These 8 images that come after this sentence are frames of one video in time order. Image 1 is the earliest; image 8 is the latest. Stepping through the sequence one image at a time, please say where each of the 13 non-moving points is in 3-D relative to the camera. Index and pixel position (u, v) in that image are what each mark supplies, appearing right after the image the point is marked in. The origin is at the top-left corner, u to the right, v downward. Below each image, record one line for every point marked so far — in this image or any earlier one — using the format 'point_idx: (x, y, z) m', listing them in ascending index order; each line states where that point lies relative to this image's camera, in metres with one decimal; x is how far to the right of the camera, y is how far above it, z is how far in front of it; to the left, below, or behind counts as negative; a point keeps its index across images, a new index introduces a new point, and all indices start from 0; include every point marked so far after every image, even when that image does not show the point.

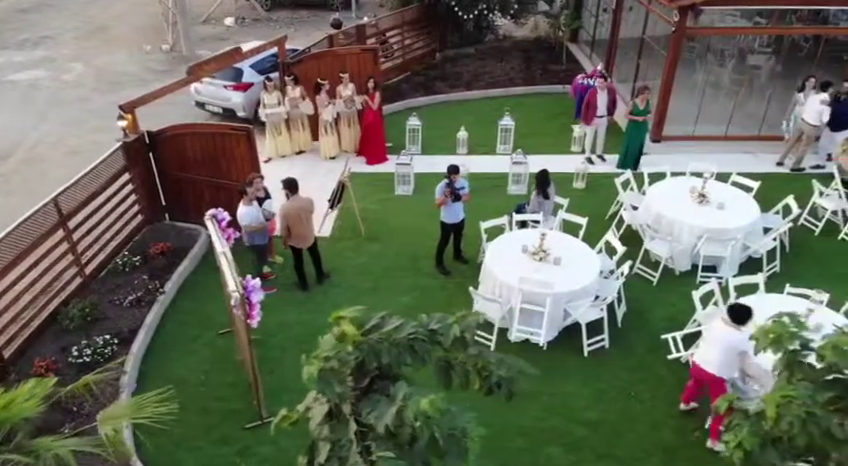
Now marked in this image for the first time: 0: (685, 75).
0: (+5.4, +3.5, +11.6) m
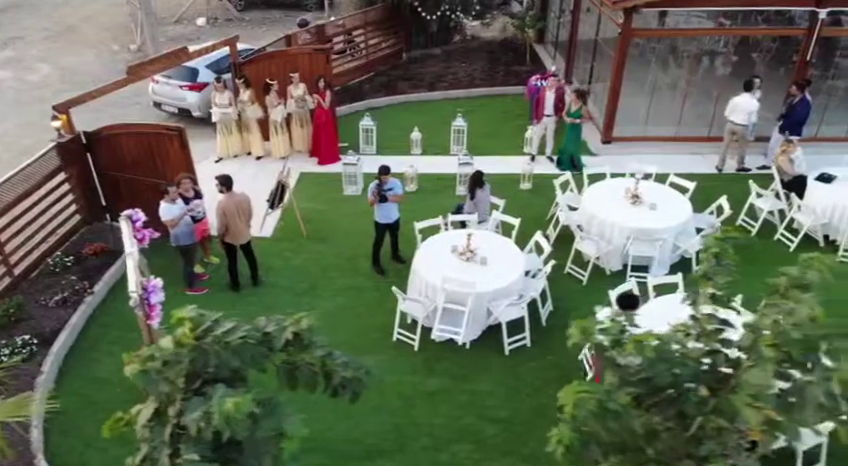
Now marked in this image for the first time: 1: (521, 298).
0: (+4.4, +3.5, +11.6) m
1: (+1.3, -0.9, +7.4) m
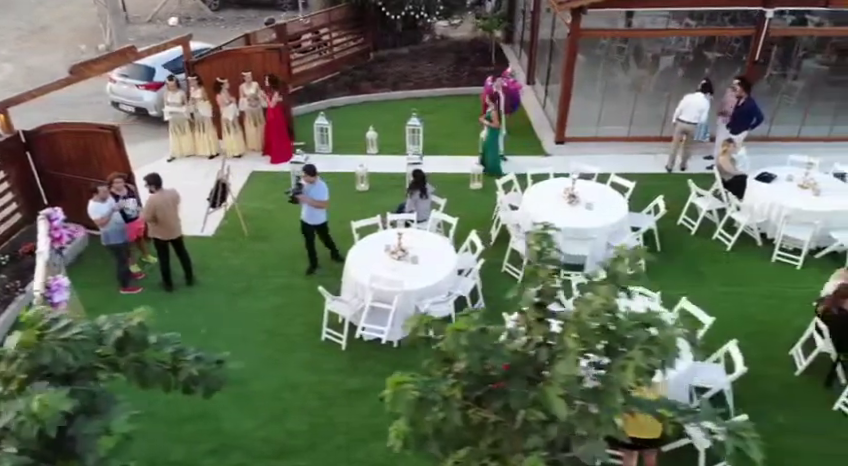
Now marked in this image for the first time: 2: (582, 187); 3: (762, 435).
0: (+3.4, +3.5, +11.7) m
1: (+0.3, -0.9, +7.4) m
2: (+2.6, +0.8, +9.1) m
3: (+3.8, -2.3, +6.1) m
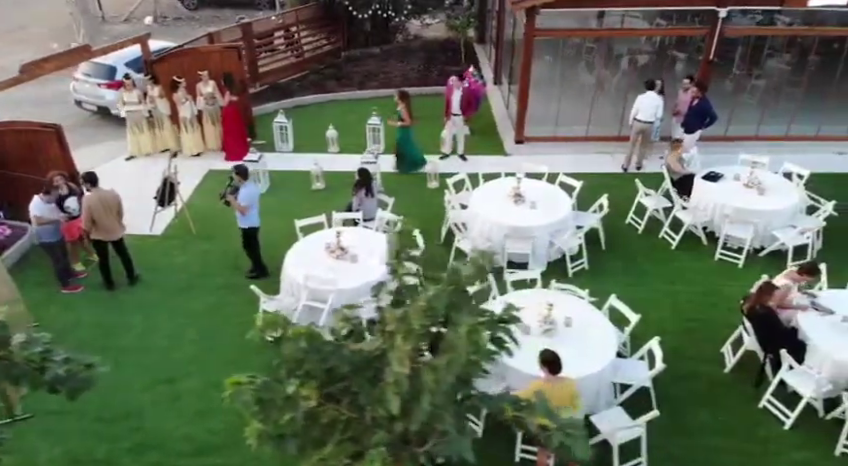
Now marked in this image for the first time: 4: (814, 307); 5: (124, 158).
0: (+2.5, +3.5, +11.7) m
1: (-0.5, -0.8, +7.4) m
2: (+1.7, +0.8, +9.1) m
3: (+2.9, -2.2, +6.1) m
4: (+4.7, -0.9, +6.7) m
5: (-6.3, +1.5, +11.6) m
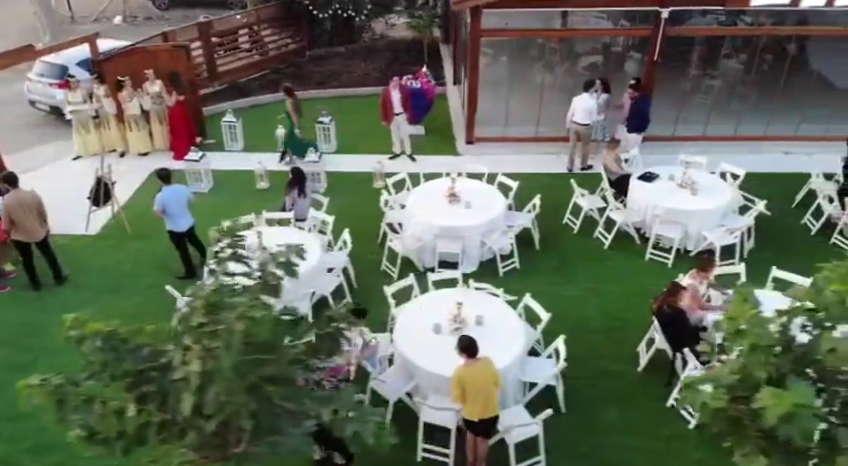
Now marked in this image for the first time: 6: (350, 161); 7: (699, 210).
0: (+1.4, +3.5, +11.7) m
1: (-1.6, -0.8, +7.4) m
2: (+0.7, +0.8, +9.1) m
3: (+1.8, -2.2, +6.2) m
4: (+3.7, -0.9, +6.7) m
5: (-7.4, +1.5, +11.5) m
6: (-1.5, +1.5, +11.4) m
7: (+4.2, +0.3, +8.4) m
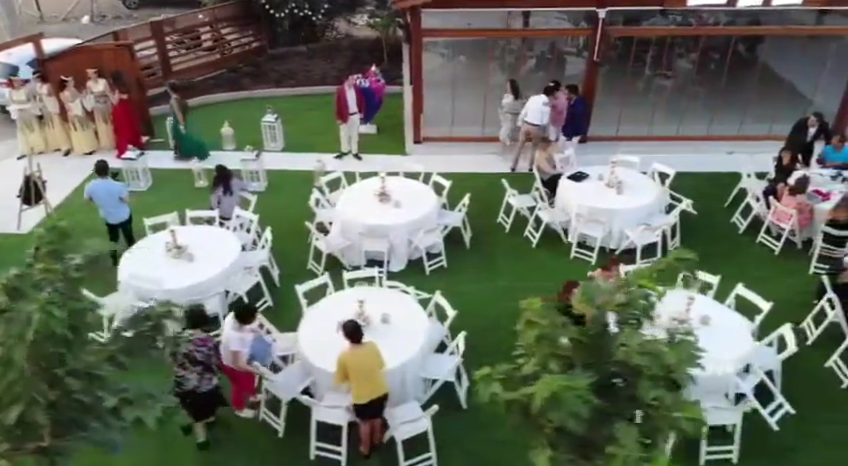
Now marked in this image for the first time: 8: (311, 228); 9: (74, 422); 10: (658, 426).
0: (+0.3, +3.6, +11.8) m
1: (-2.7, -0.8, +7.5) m
2: (-0.5, +0.8, +9.2) m
3: (+0.7, -2.2, +6.2) m
4: (+2.5, -0.9, +6.8) m
5: (-8.5, +1.6, +11.5) m
6: (-2.7, +1.5, +11.5) m
7: (+3.1, +0.4, +8.5) m
8: (-1.7, +0.1, +8.2) m
9: (-2.0, -1.1, +3.1) m
10: (+1.2, -1.0, +2.9) m
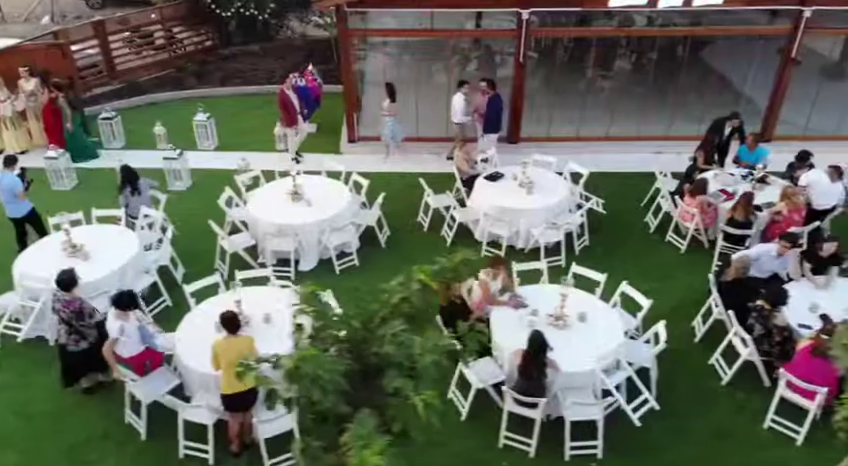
0: (-1.2, +3.6, +11.8) m
1: (-4.2, -0.8, +7.5) m
2: (-1.9, +0.8, +9.2) m
3: (-0.7, -2.2, +6.3) m
4: (+1.1, -0.8, +6.9) m
5: (-10.0, +1.6, +11.5) m
6: (-4.1, +1.5, +11.5) m
7: (+1.6, +0.4, +8.6) m
8: (-3.2, +0.1, +8.3) m
9: (-3.4, -1.1, +3.2) m
10: (-0.1, -1.0, +3.0) m
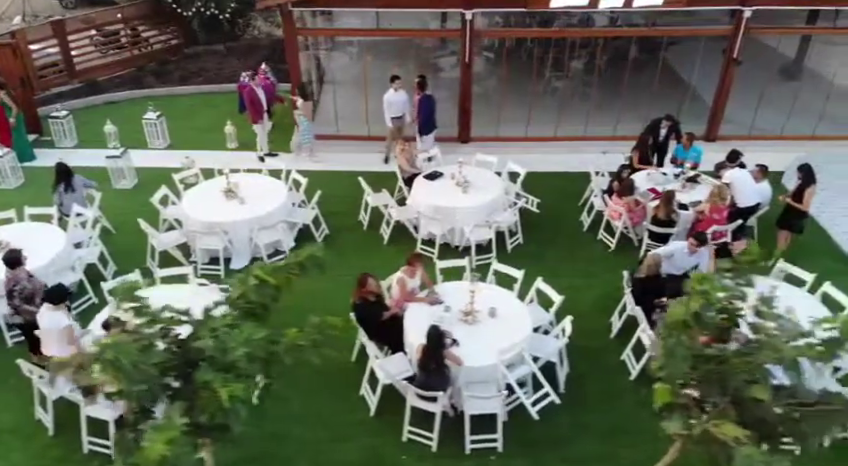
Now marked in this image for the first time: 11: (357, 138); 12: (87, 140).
0: (-2.3, +3.6, +11.9) m
1: (-5.2, -0.8, +7.6) m
2: (-3.0, +0.8, +9.3) m
3: (-1.8, -2.2, +6.4) m
4: (0.0, -0.8, +7.0) m
5: (-11.1, +1.6, +11.6) m
6: (-5.2, +1.6, +11.6) m
7: (+0.6, +0.4, +8.7) m
8: (-4.2, +0.1, +8.3) m
9: (-4.4, -1.0, +3.2) m
10: (-1.2, -1.0, +3.0) m
11: (-1.4, +2.2, +12.5) m
12: (-7.4, +2.0, +12.1) m
